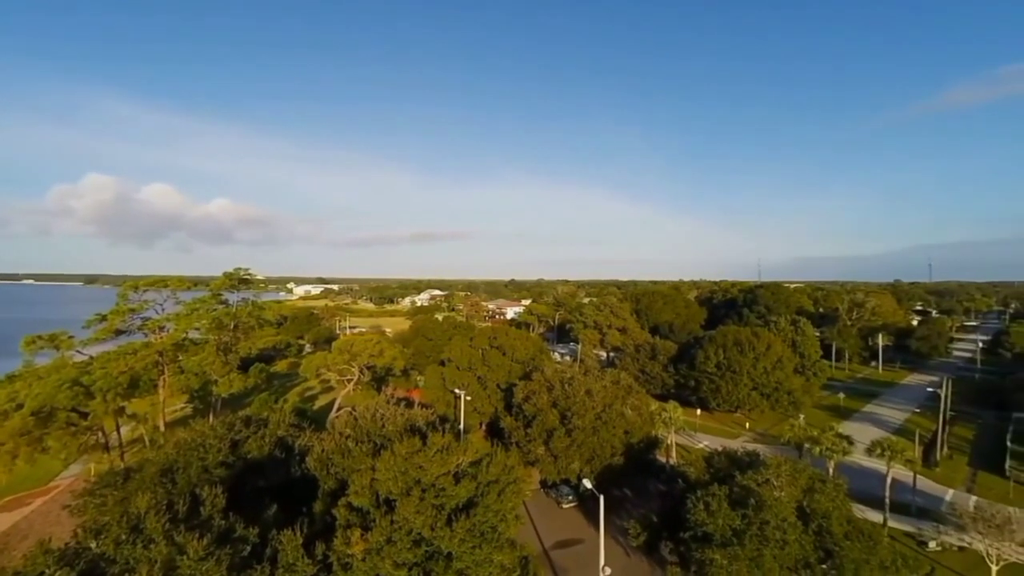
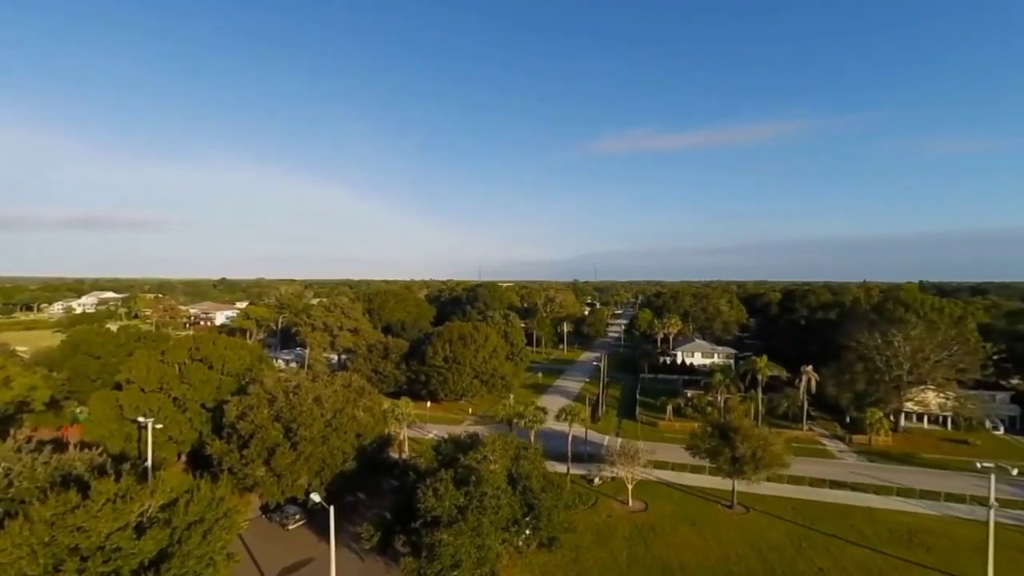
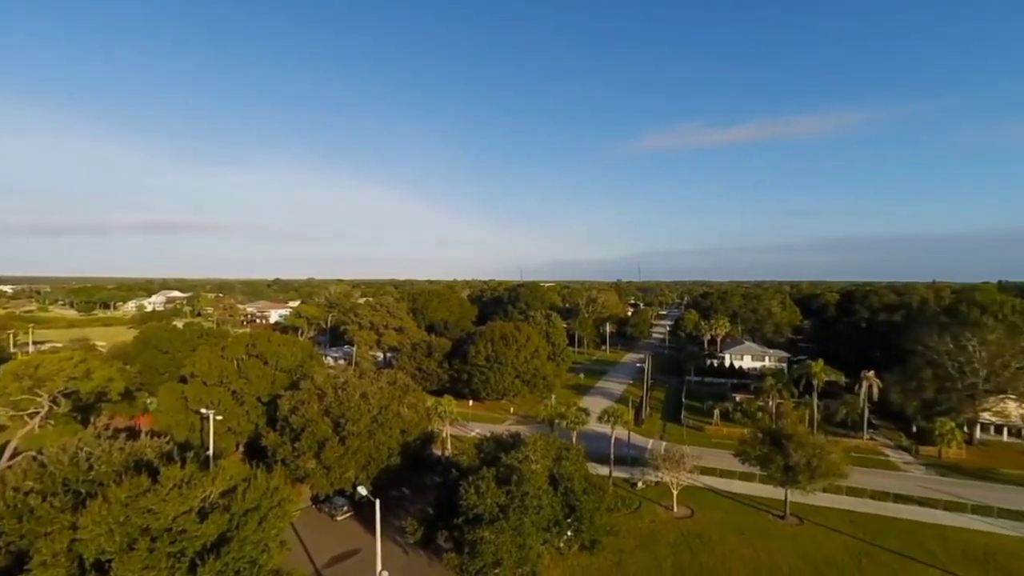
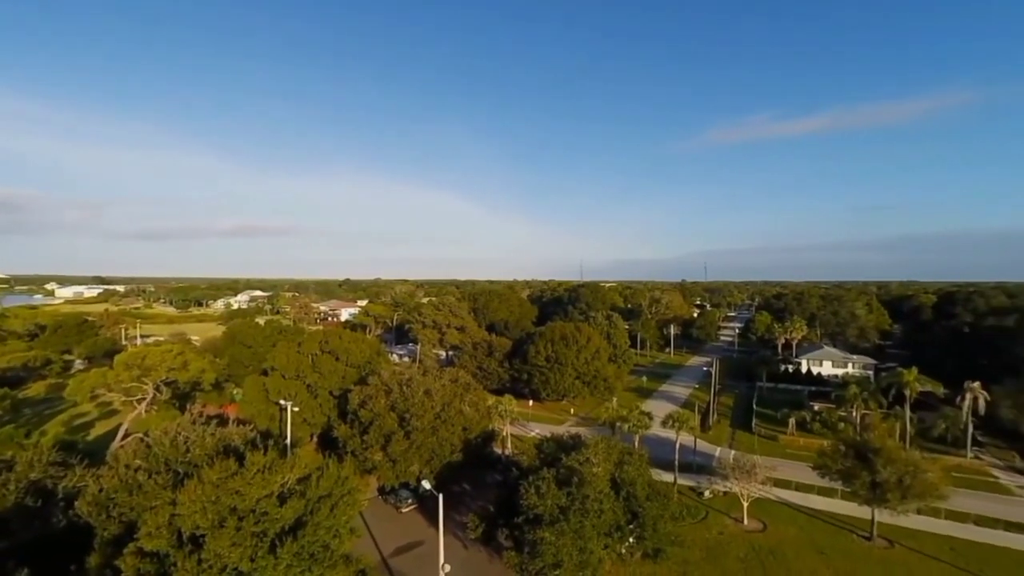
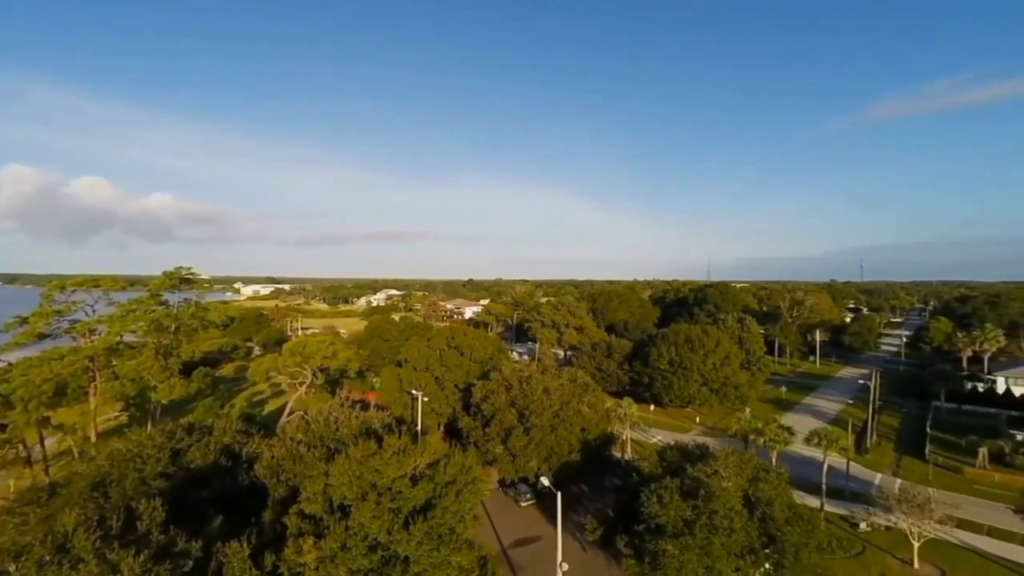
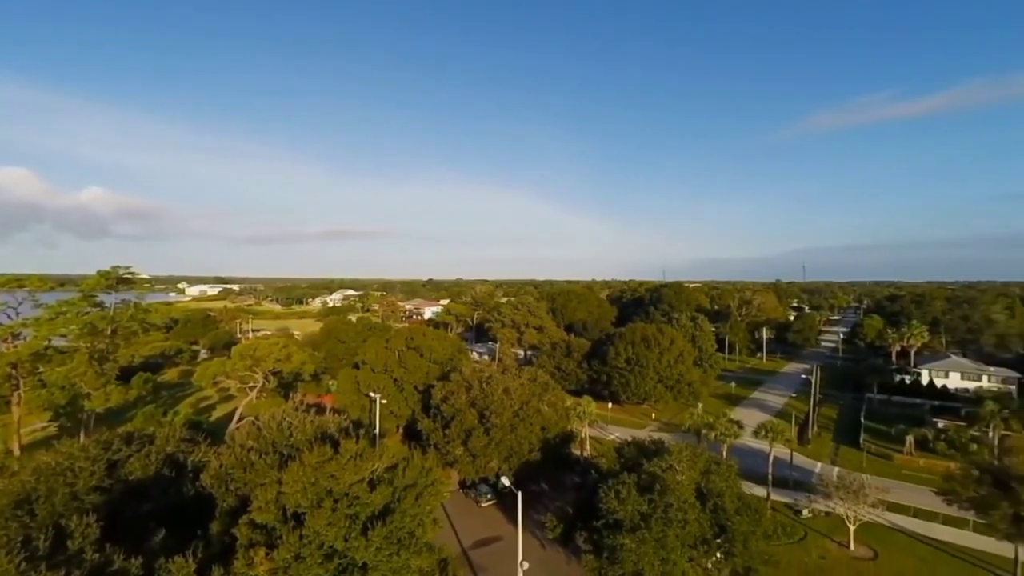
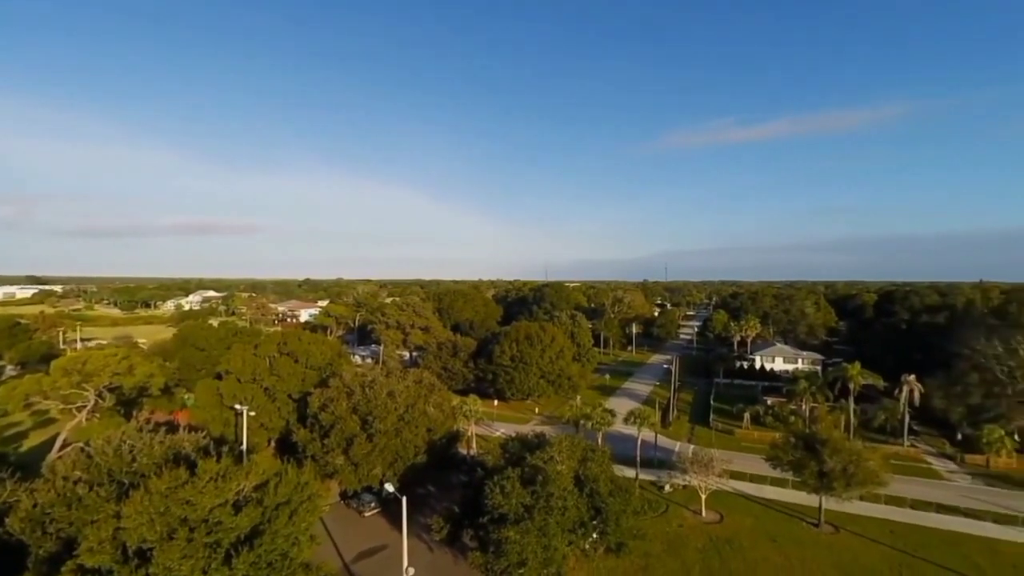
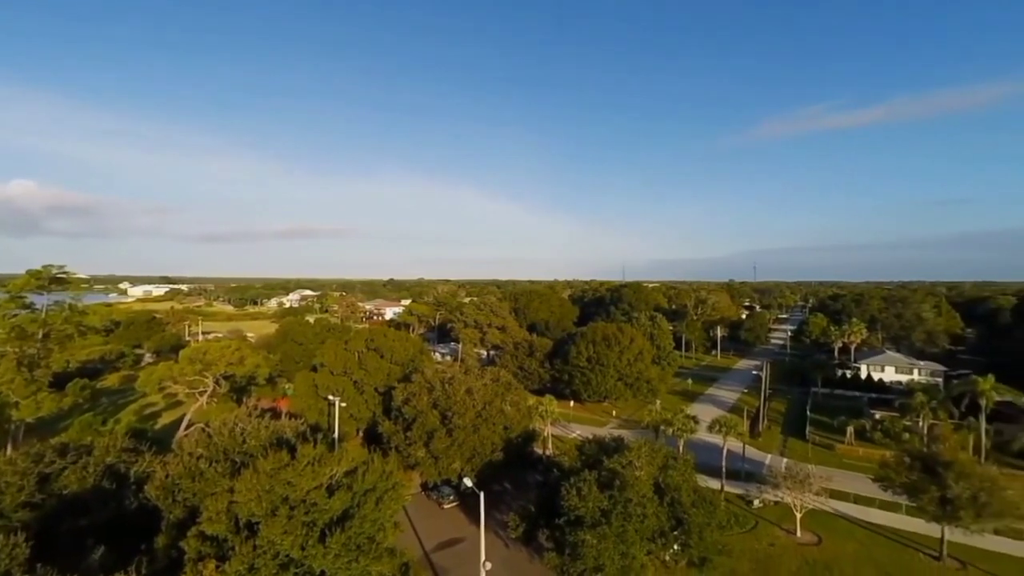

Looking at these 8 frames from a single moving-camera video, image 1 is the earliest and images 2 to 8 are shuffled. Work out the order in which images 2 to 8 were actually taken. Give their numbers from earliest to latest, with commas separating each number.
5, 6, 8, 4, 7, 3, 2
